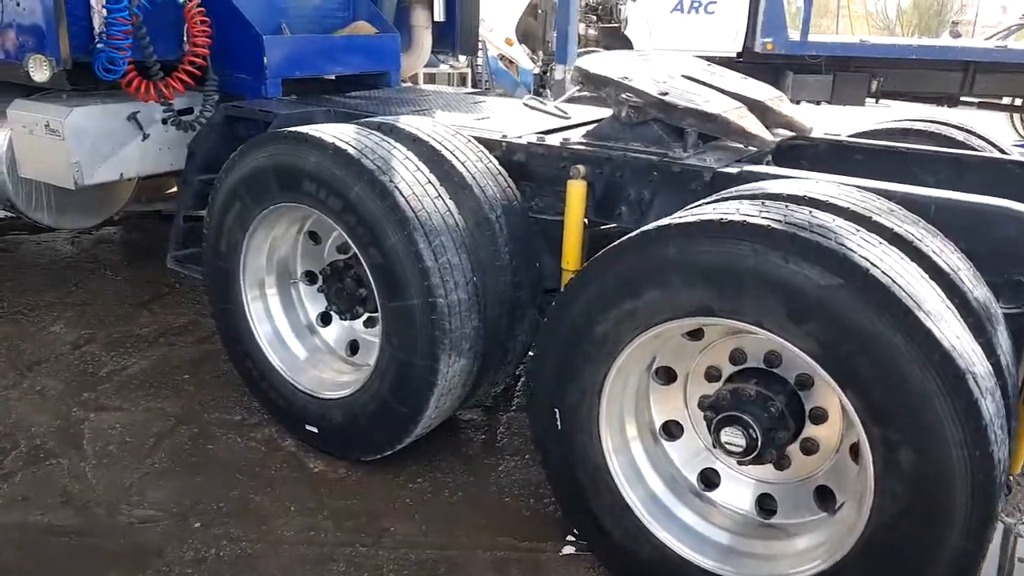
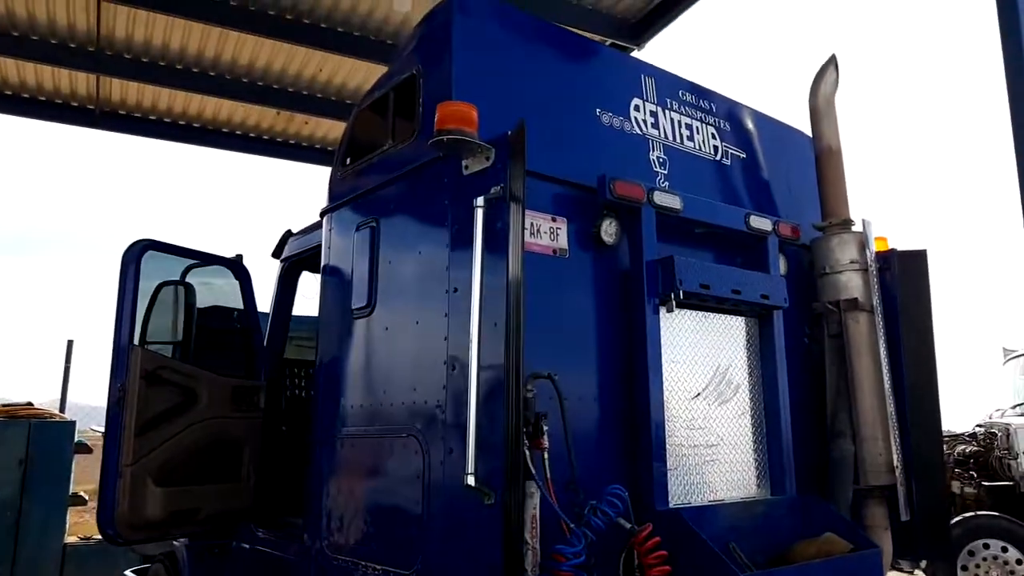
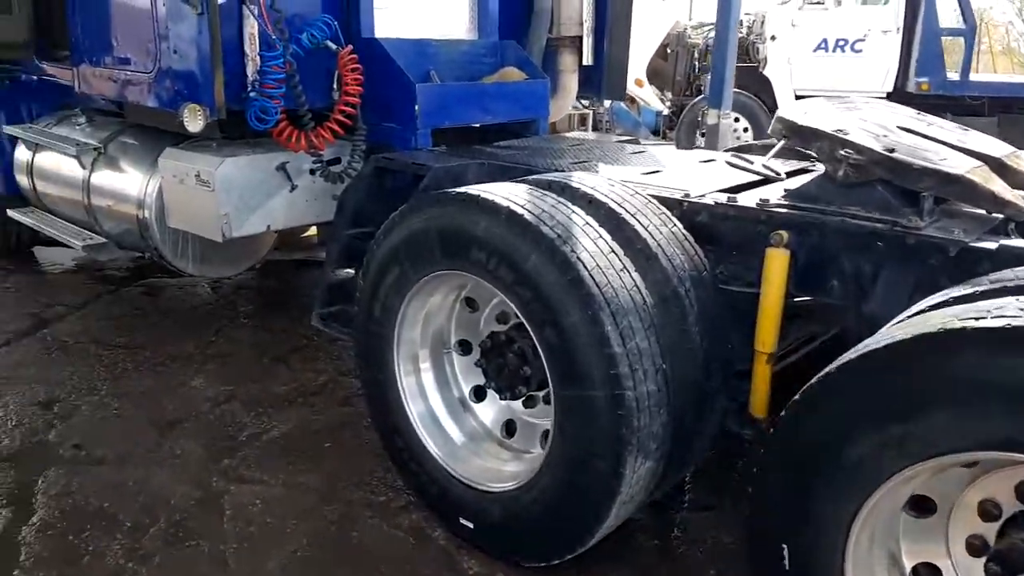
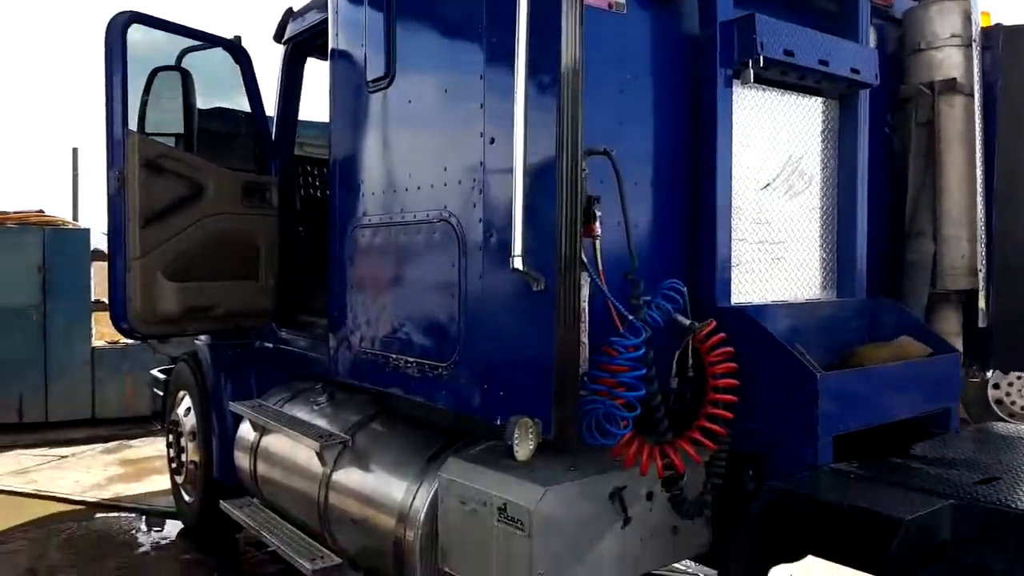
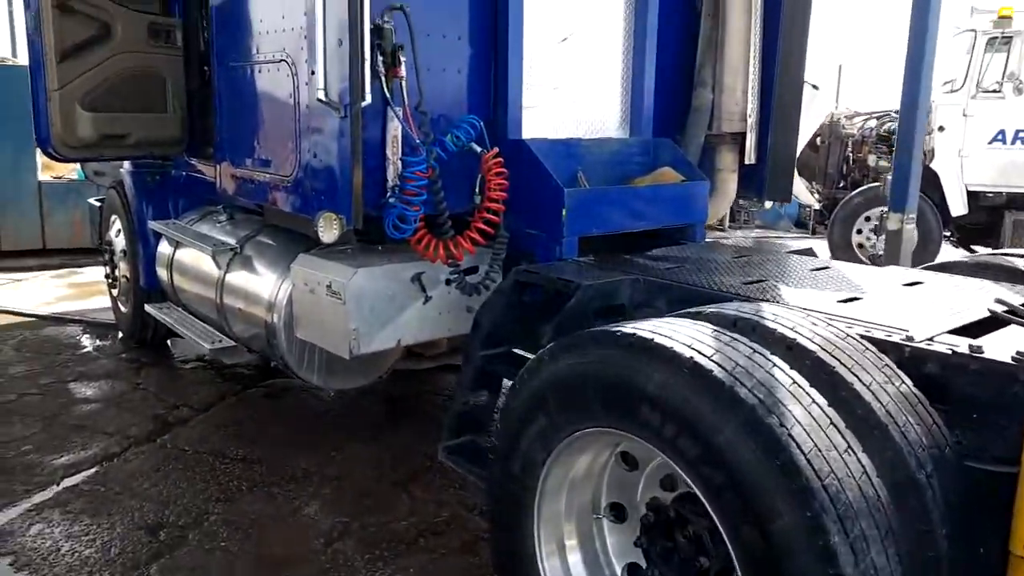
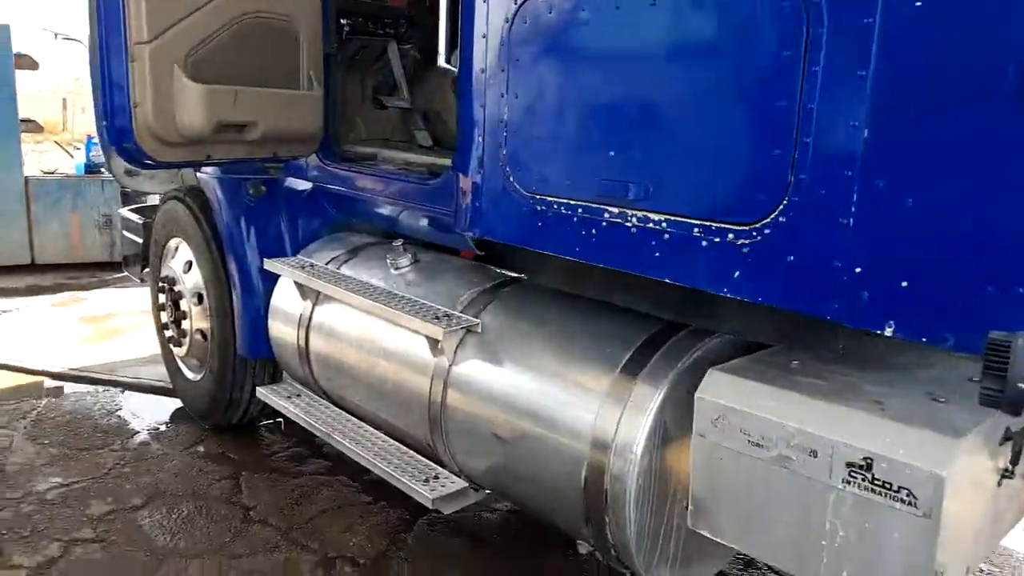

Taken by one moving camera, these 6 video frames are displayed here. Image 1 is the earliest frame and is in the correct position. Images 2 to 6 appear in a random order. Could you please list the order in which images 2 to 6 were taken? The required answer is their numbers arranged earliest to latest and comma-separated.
3, 5, 2, 4, 6
